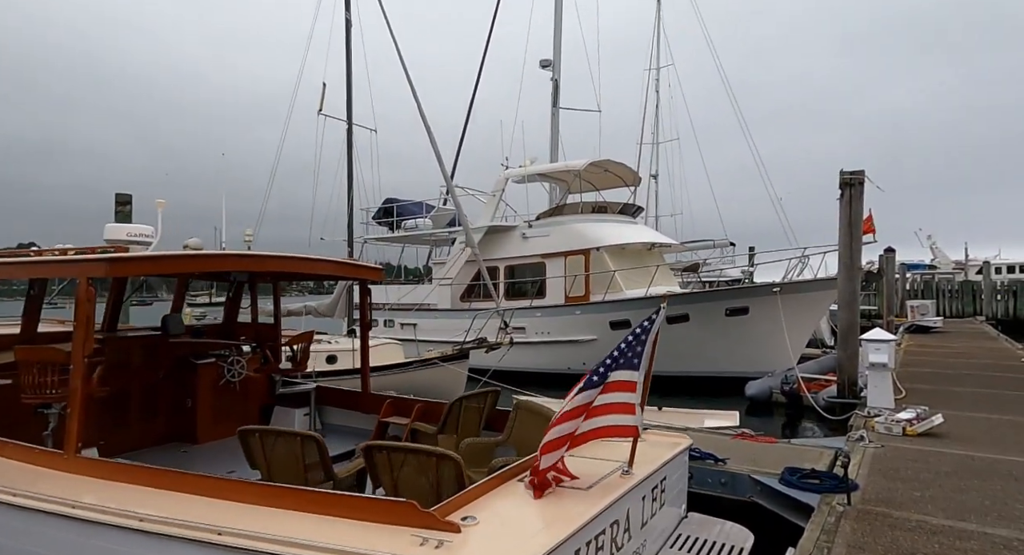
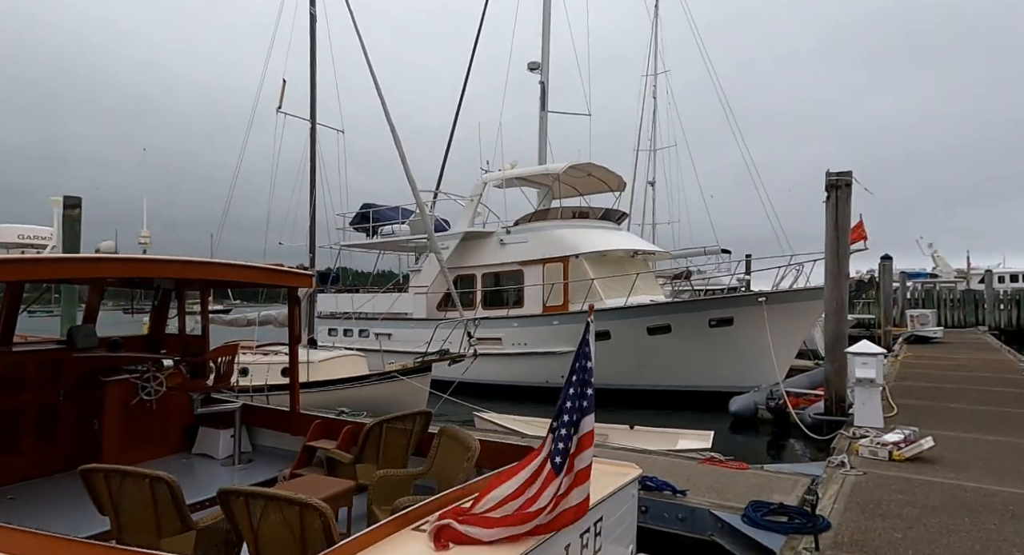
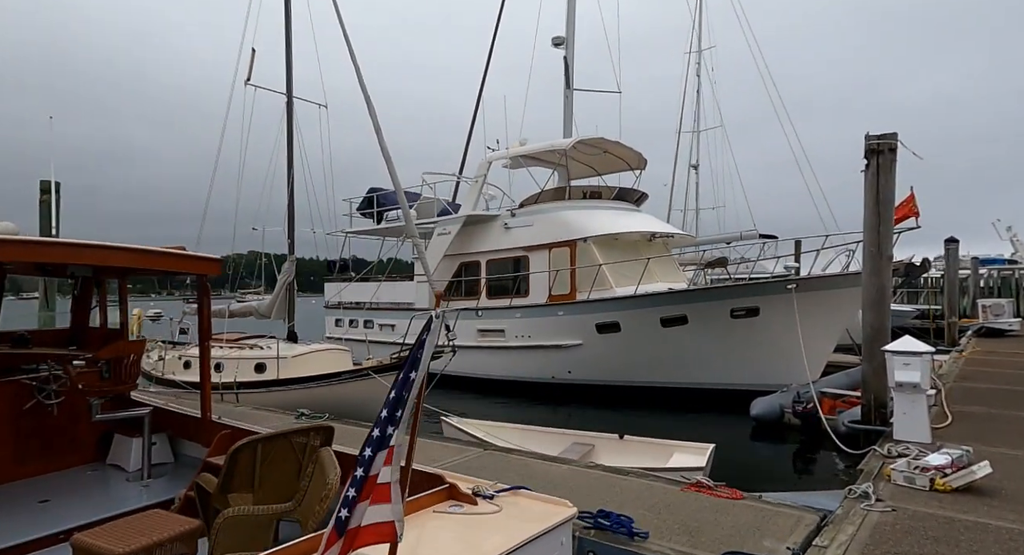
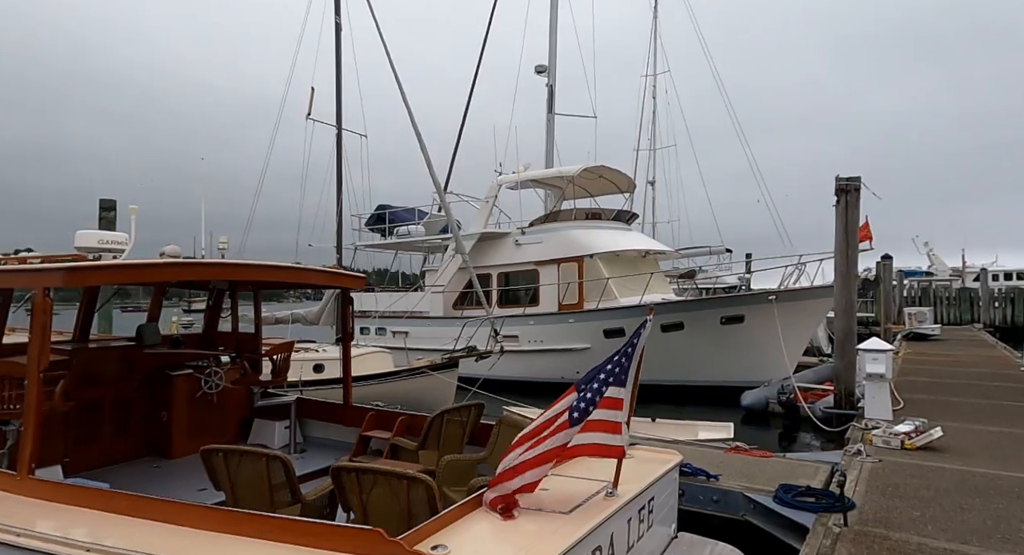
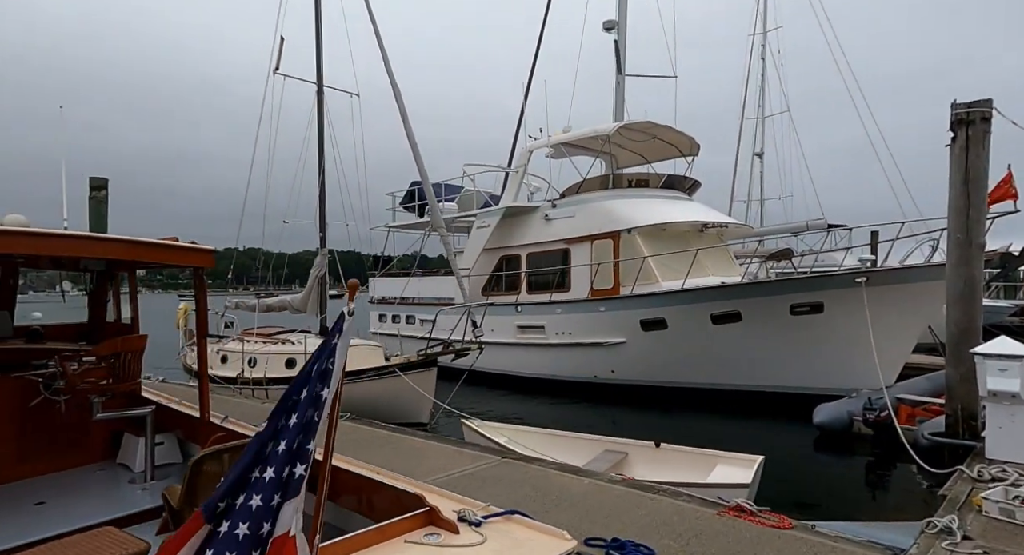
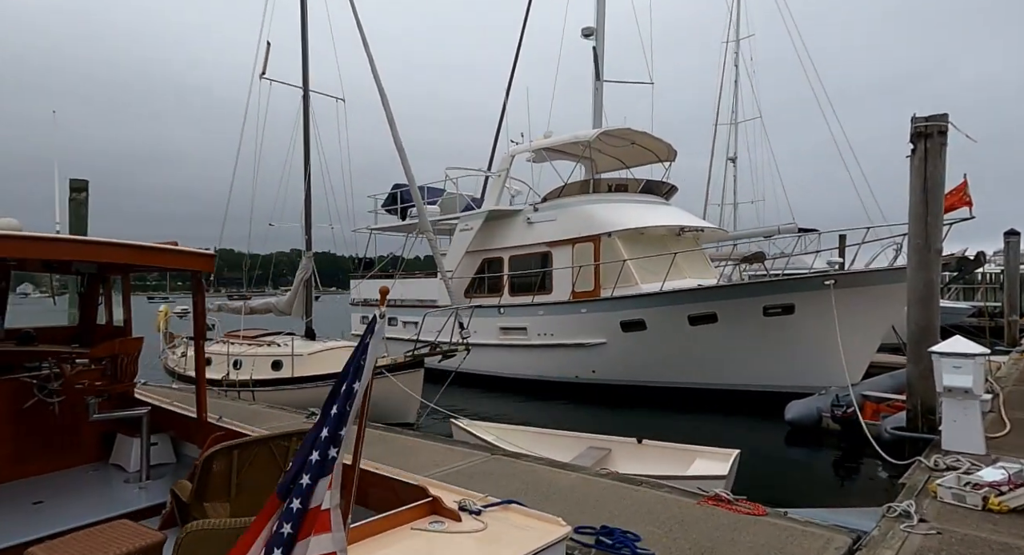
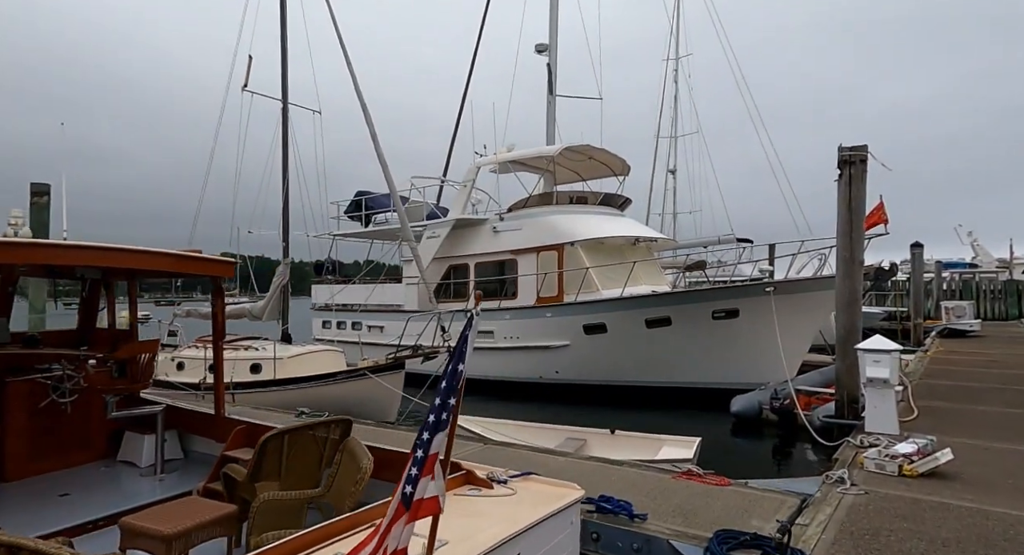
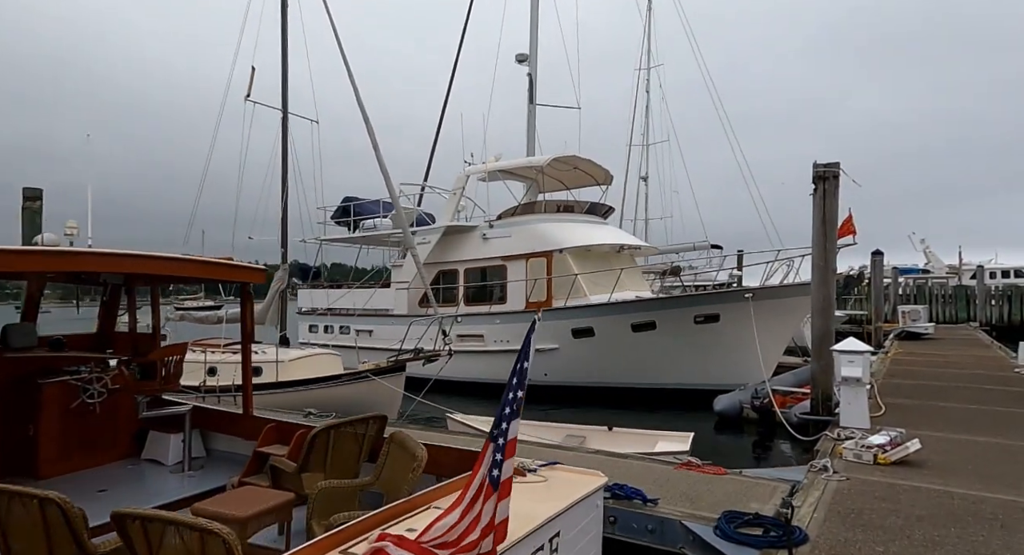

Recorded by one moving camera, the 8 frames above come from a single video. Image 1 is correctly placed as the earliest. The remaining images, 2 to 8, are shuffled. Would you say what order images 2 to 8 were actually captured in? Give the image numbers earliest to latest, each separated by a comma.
4, 2, 8, 7, 3, 6, 5
